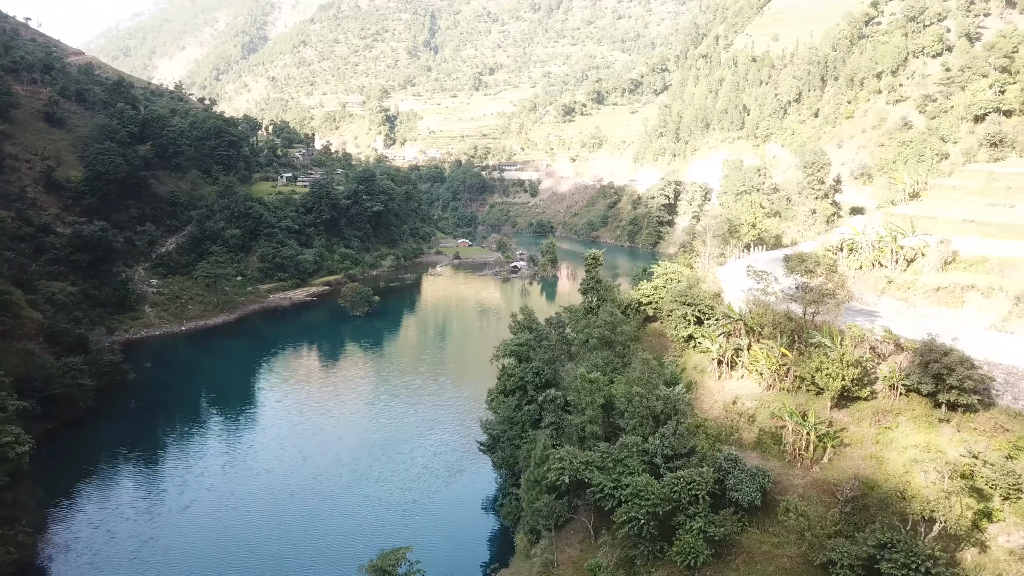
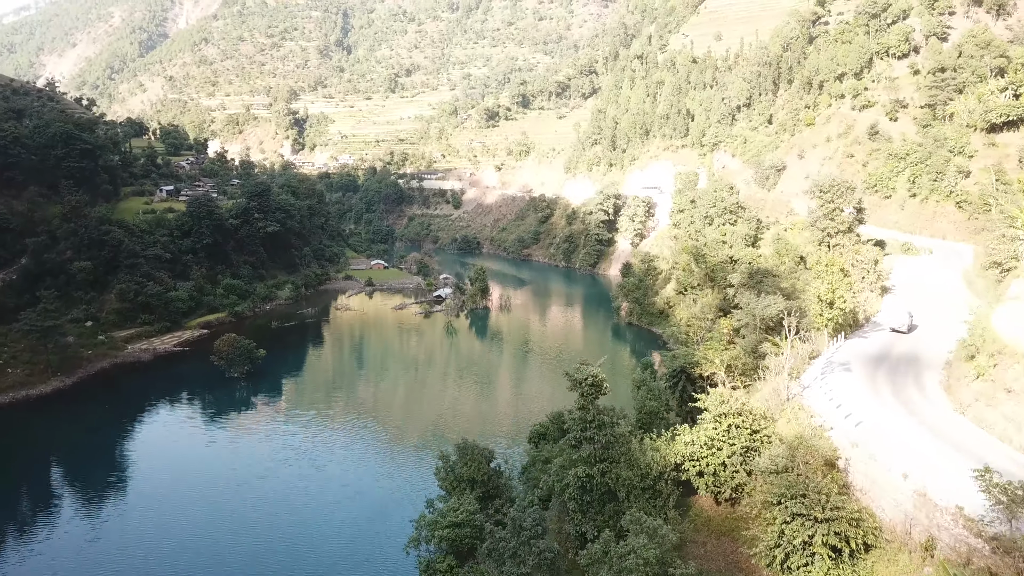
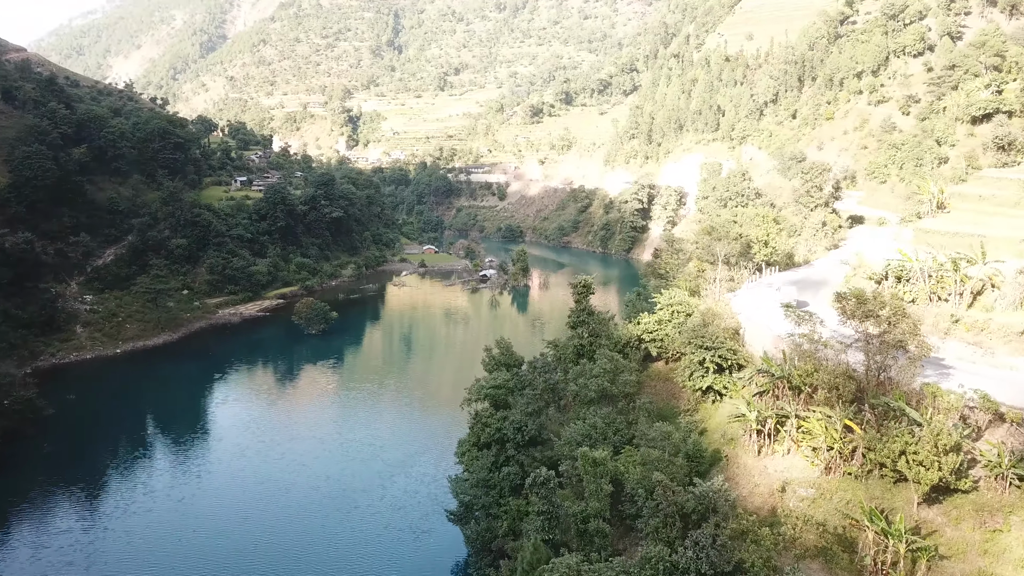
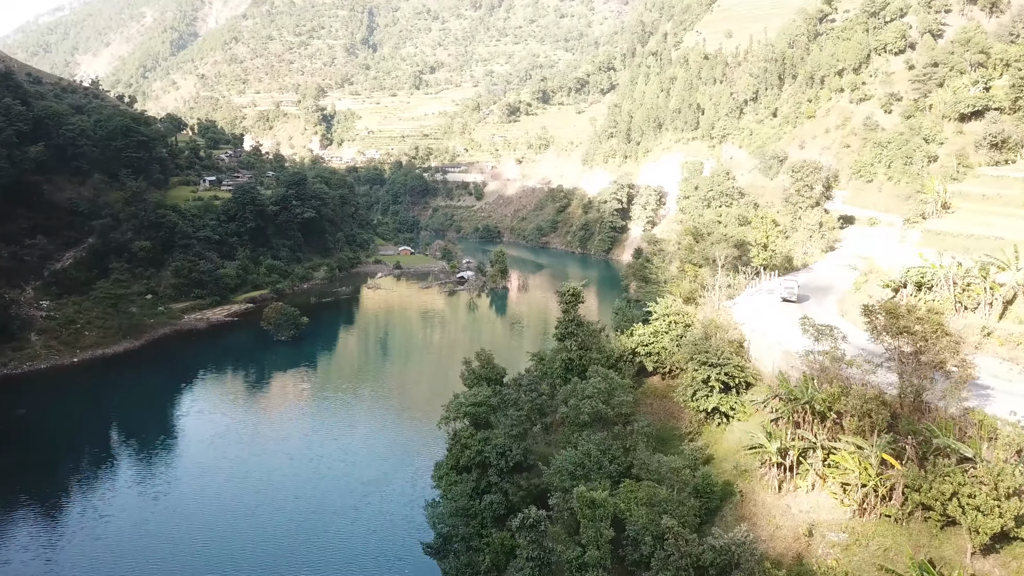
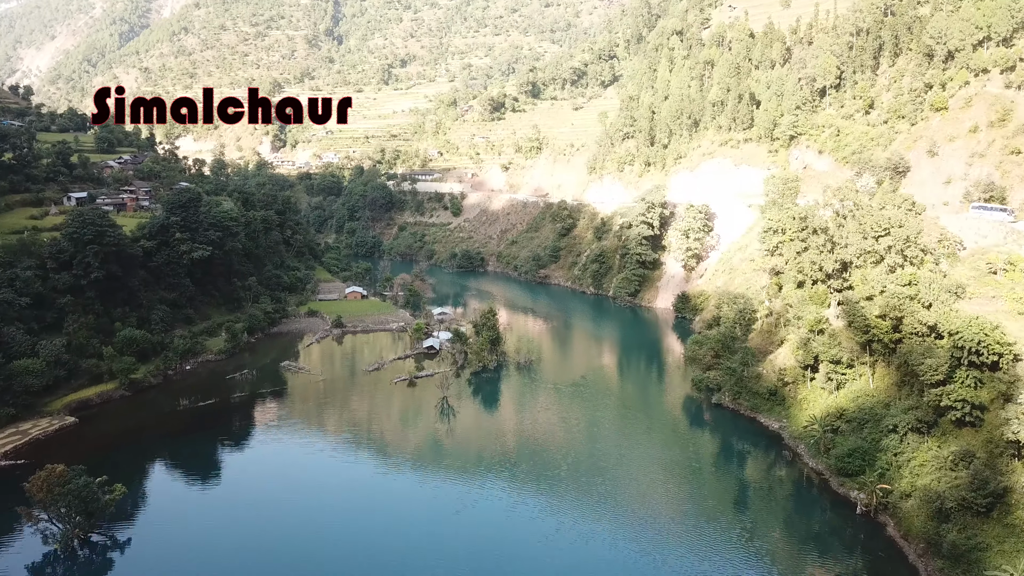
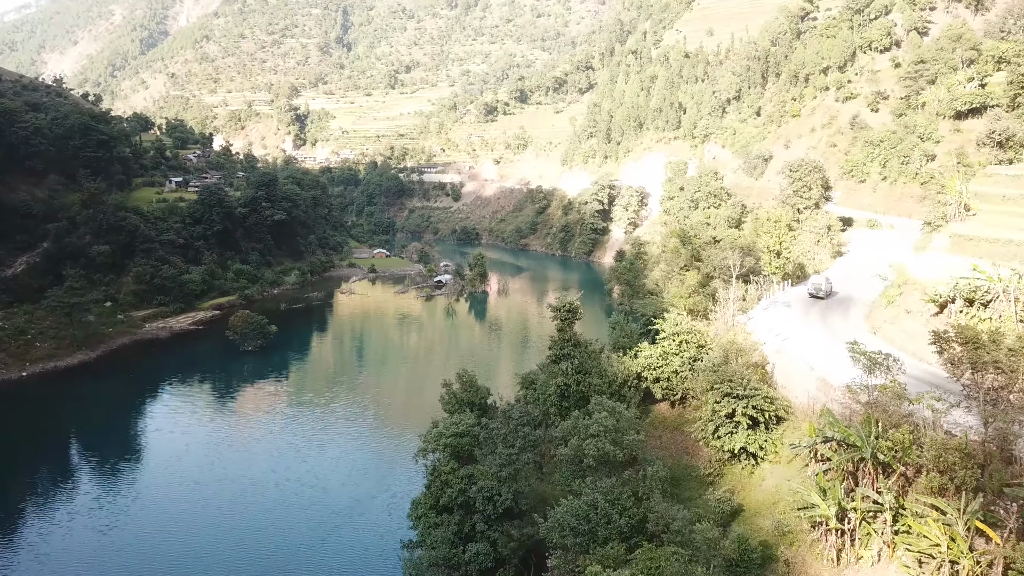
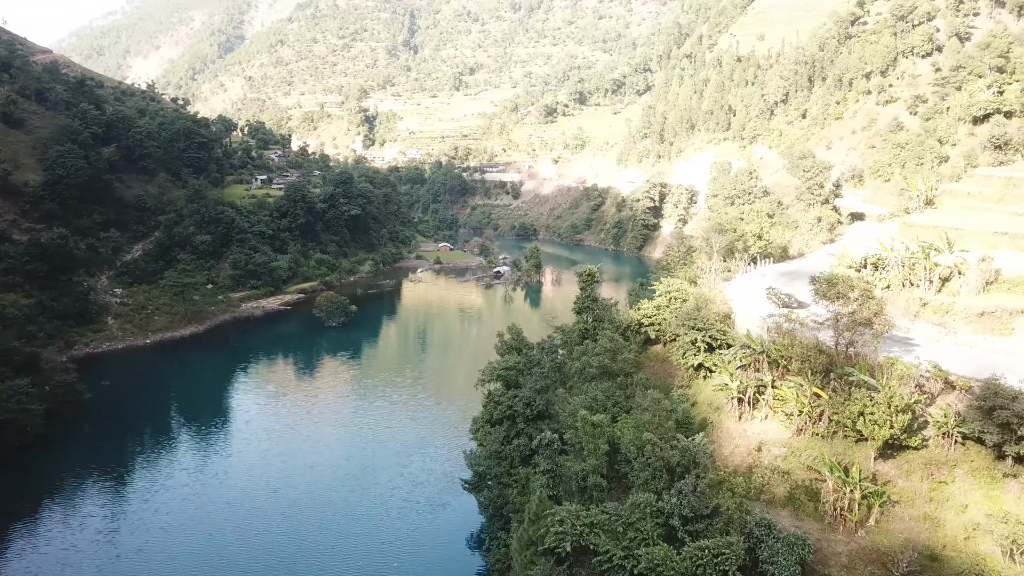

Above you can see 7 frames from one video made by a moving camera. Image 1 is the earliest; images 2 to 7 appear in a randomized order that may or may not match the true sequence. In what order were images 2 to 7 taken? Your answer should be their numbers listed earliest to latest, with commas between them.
7, 3, 4, 6, 2, 5
